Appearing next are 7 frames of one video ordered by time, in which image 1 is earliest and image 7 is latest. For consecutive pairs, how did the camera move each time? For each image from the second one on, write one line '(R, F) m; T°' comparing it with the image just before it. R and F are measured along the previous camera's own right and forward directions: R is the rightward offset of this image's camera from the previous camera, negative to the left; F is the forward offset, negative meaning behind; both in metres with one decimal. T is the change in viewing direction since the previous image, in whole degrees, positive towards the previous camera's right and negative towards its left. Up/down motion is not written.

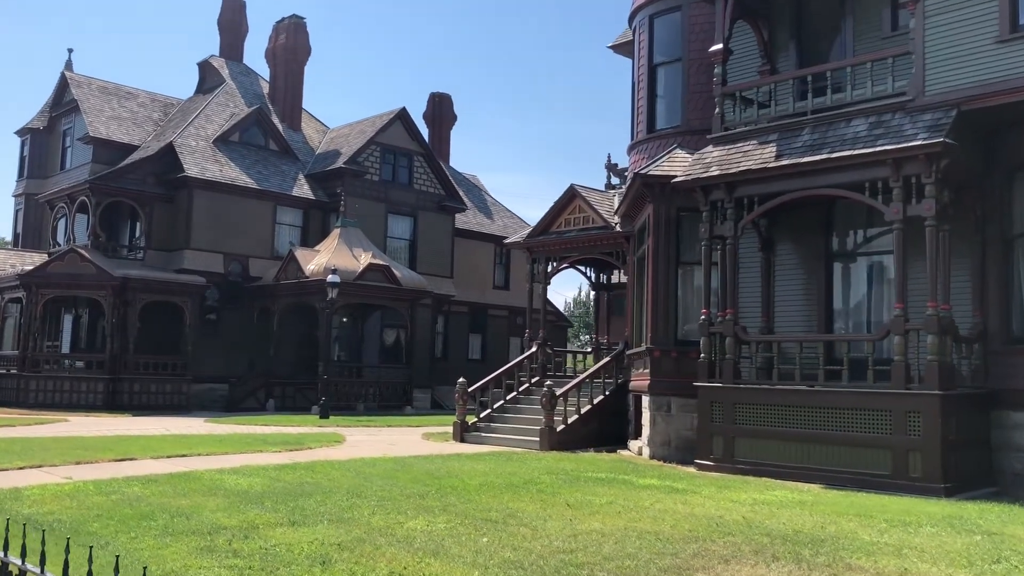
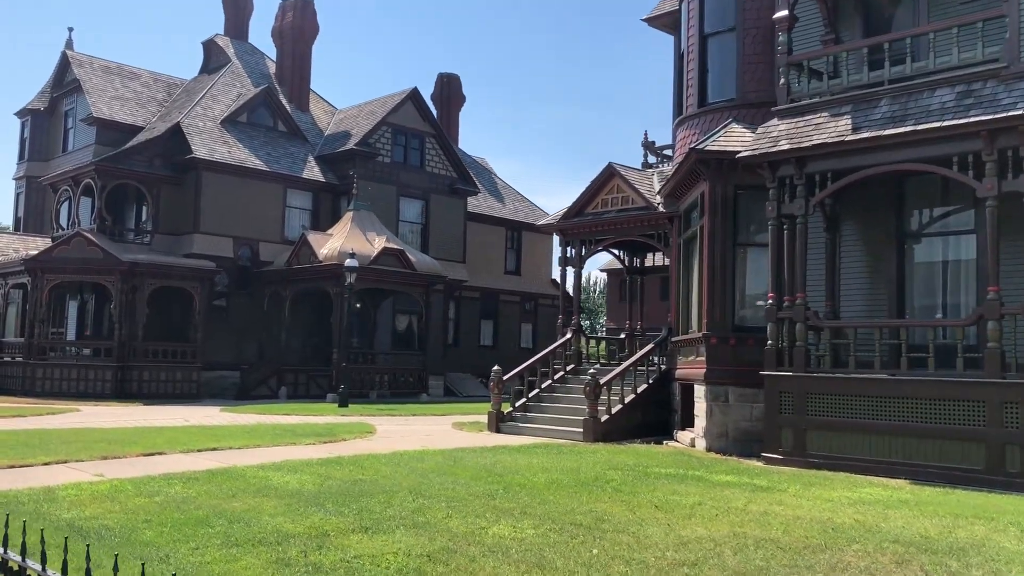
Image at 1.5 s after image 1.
(-0.9, +0.9) m; 0°
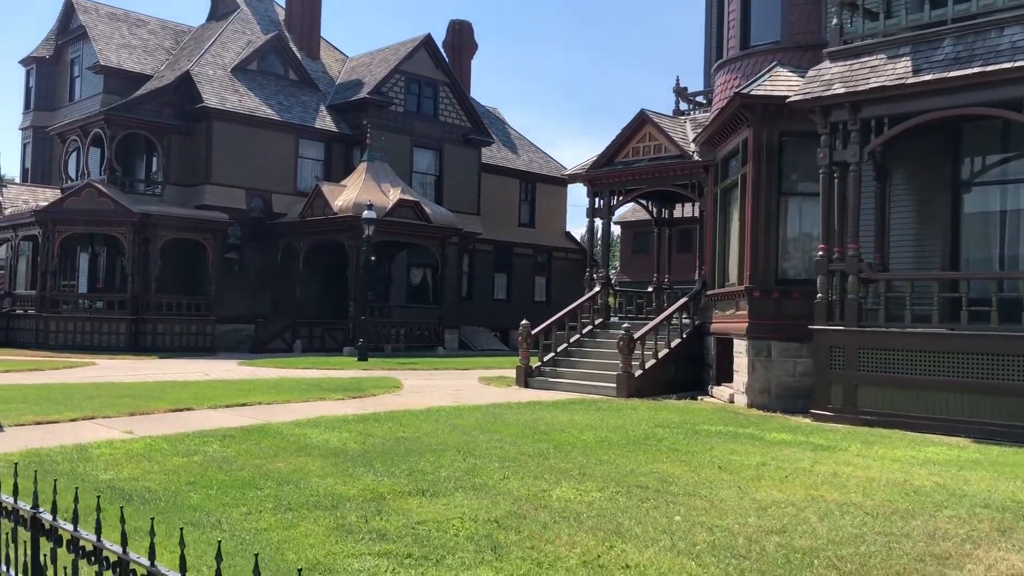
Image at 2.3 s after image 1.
(-0.5, +0.5) m; 0°
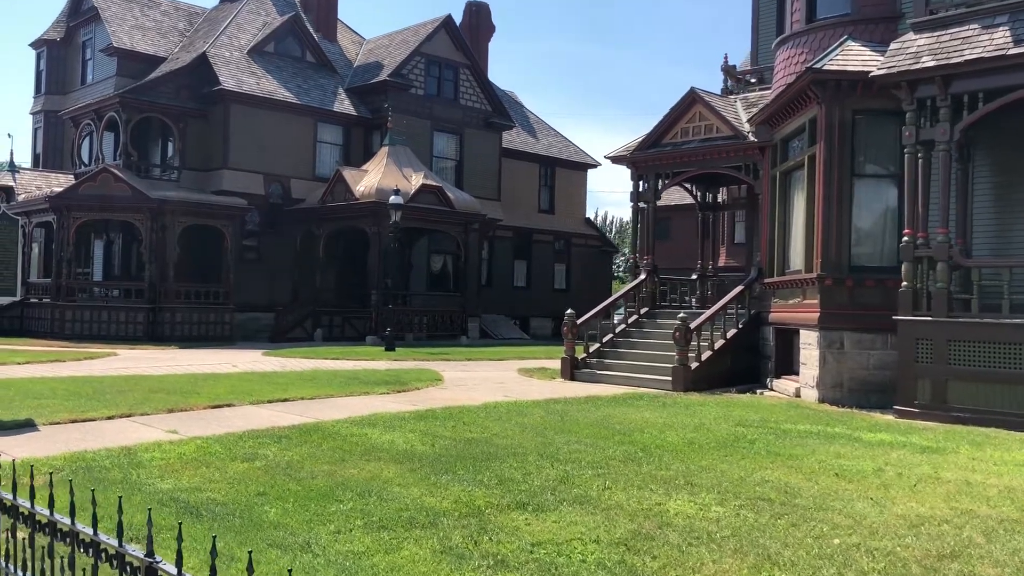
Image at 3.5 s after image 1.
(-0.8, +0.8) m; 0°
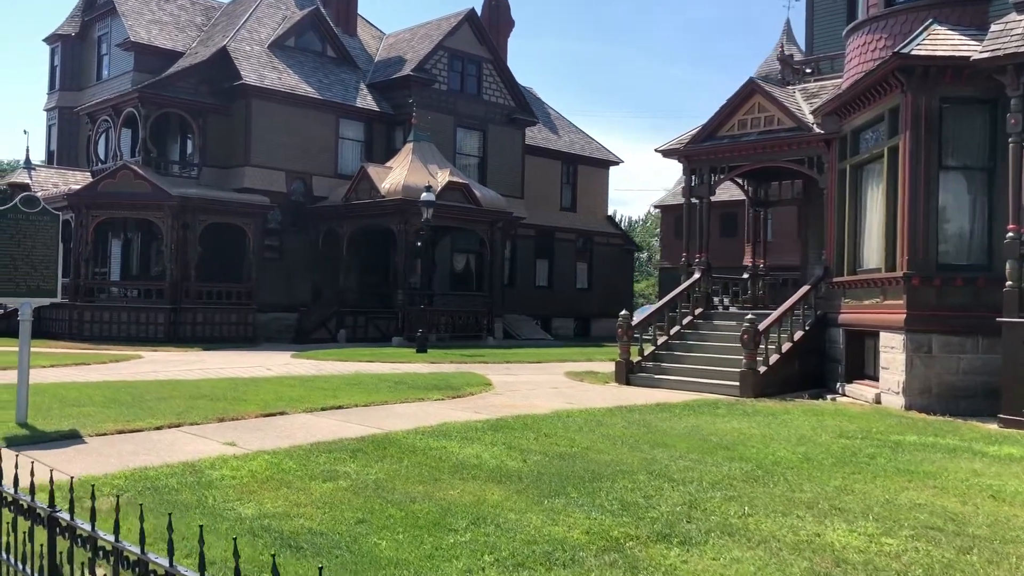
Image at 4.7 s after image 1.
(-0.9, +0.8) m; 0°
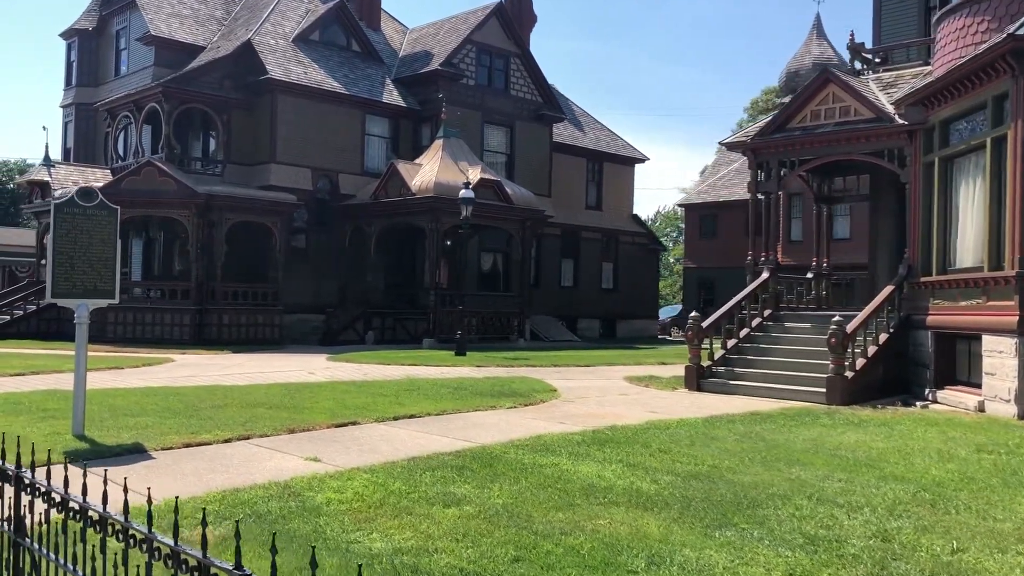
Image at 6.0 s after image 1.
(-1.1, +0.9) m; 0°
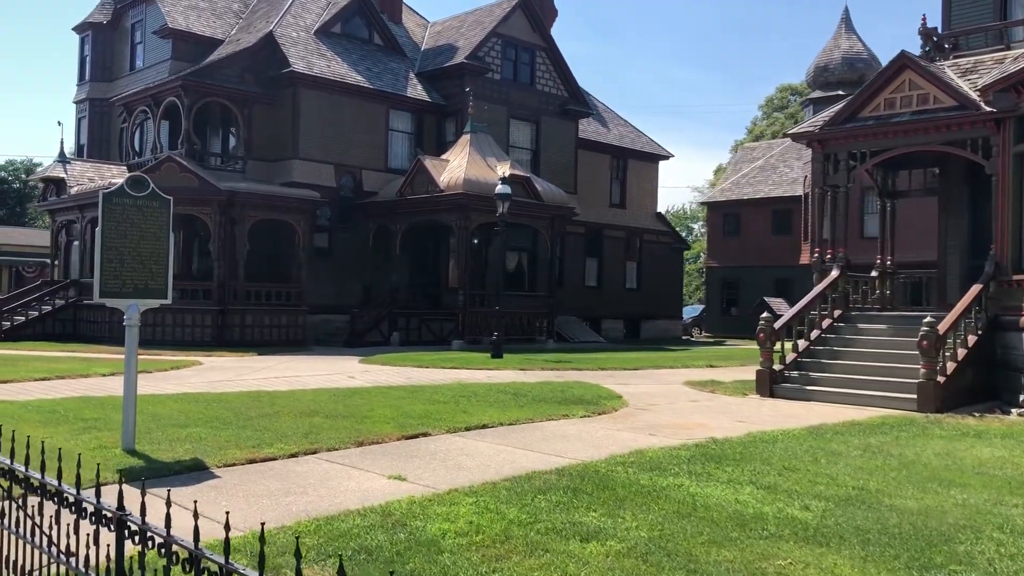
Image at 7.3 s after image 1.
(-0.9, +1.0) m; 0°
